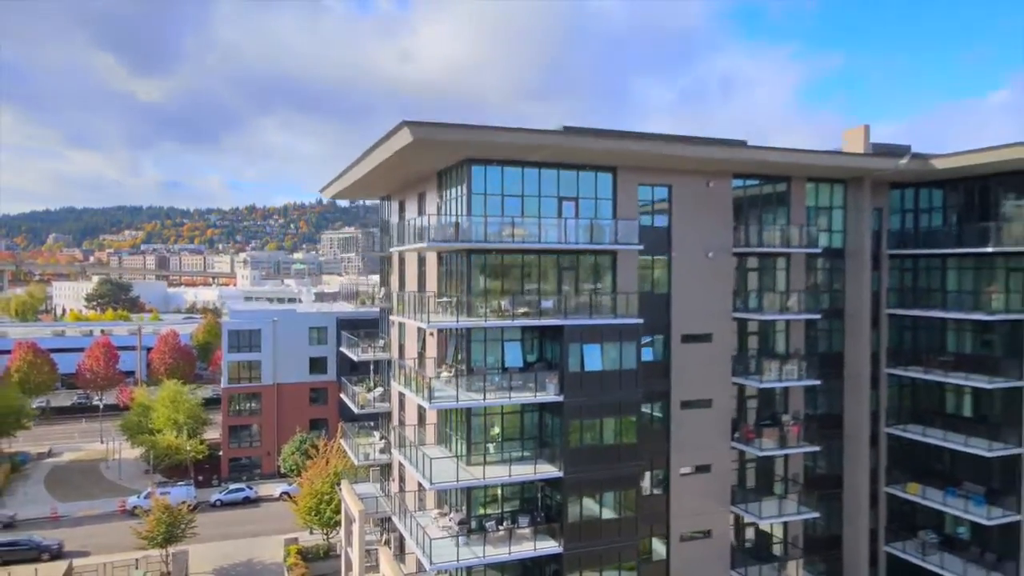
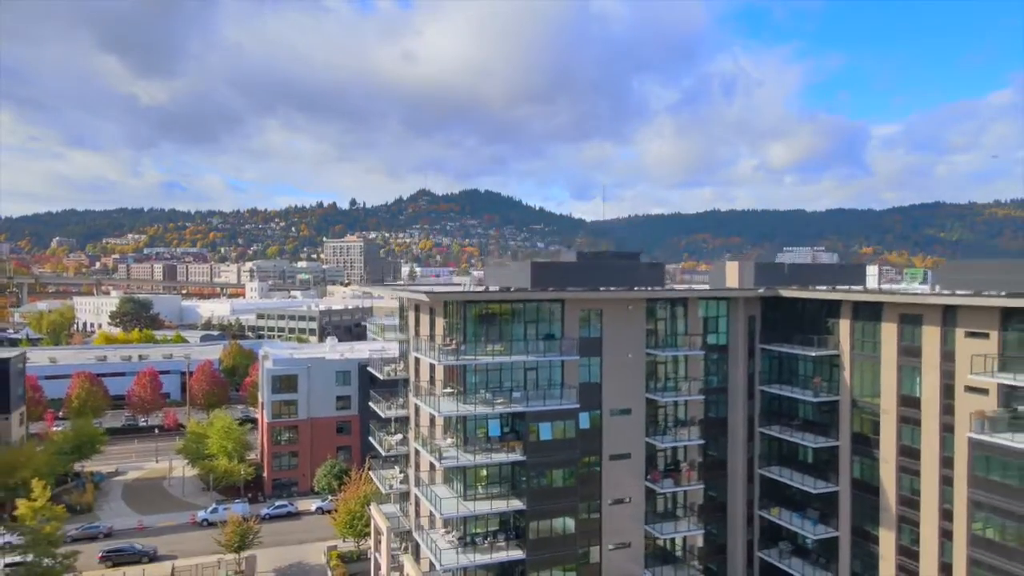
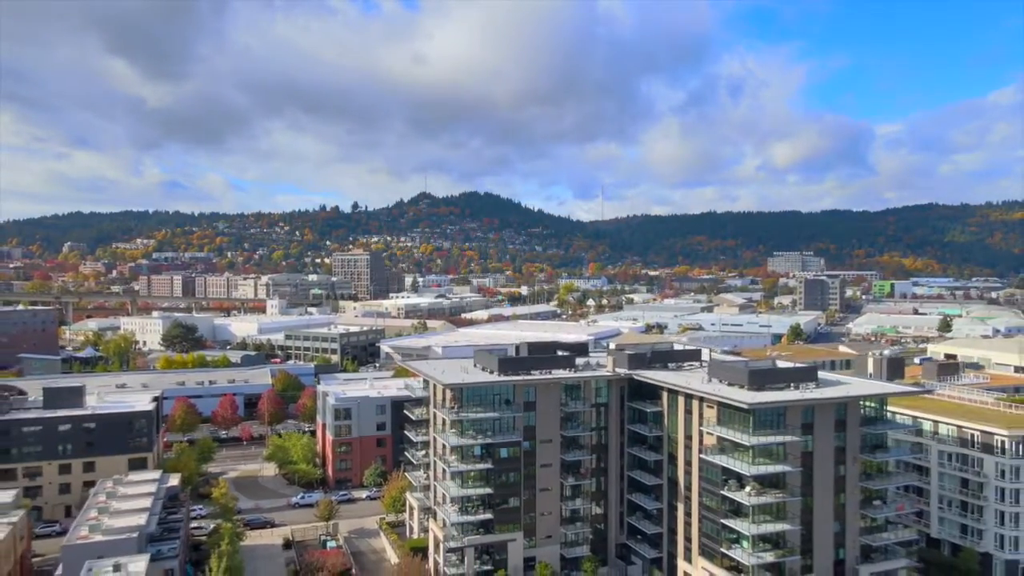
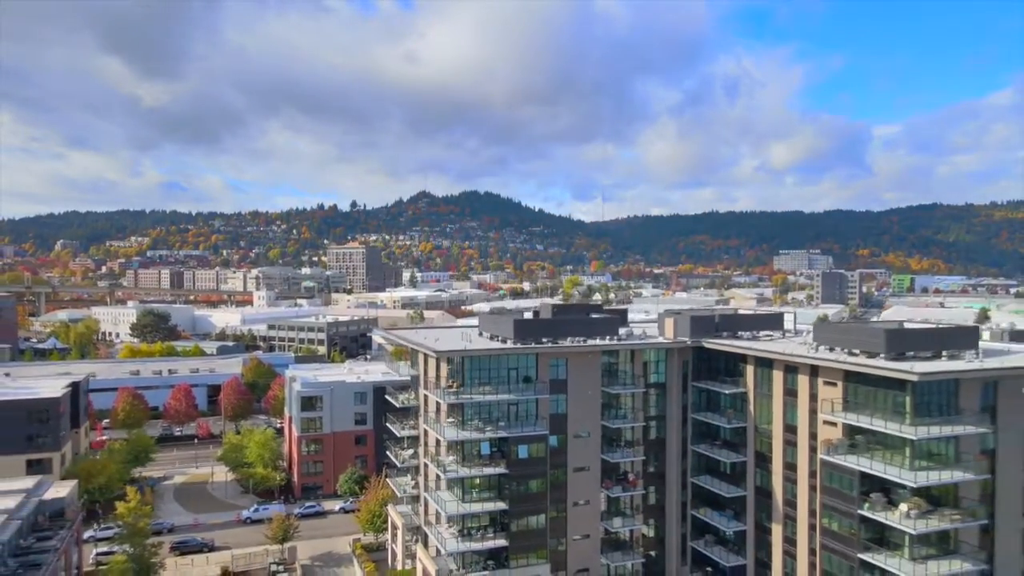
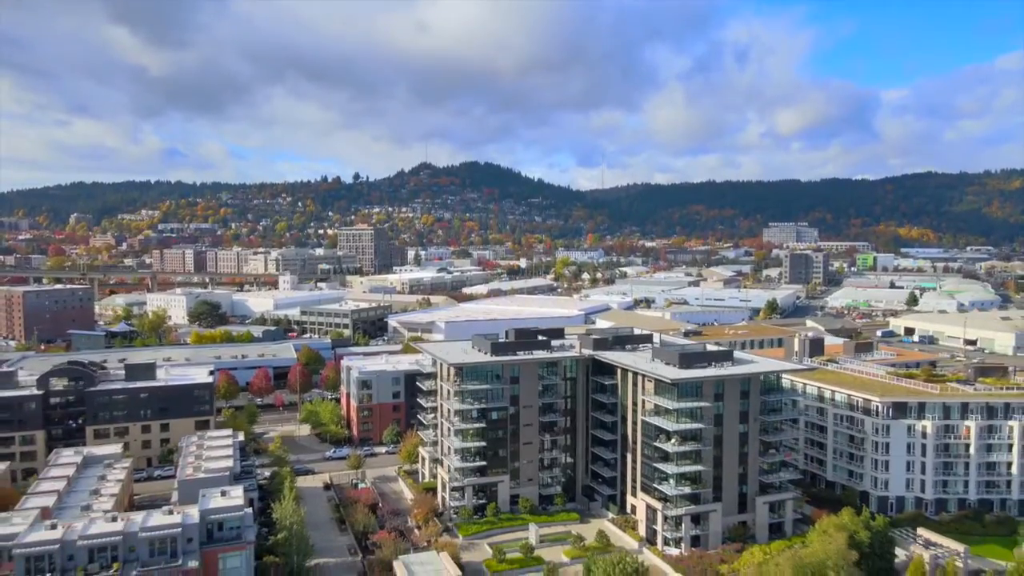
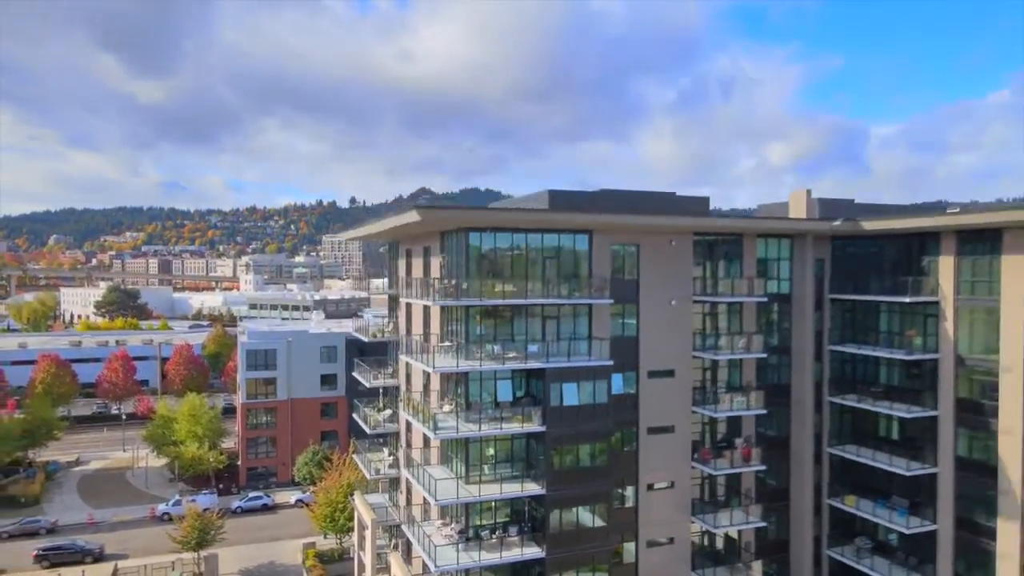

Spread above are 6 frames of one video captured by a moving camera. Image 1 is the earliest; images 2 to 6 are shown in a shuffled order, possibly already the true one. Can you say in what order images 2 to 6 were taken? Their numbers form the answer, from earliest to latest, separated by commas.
6, 2, 4, 3, 5
